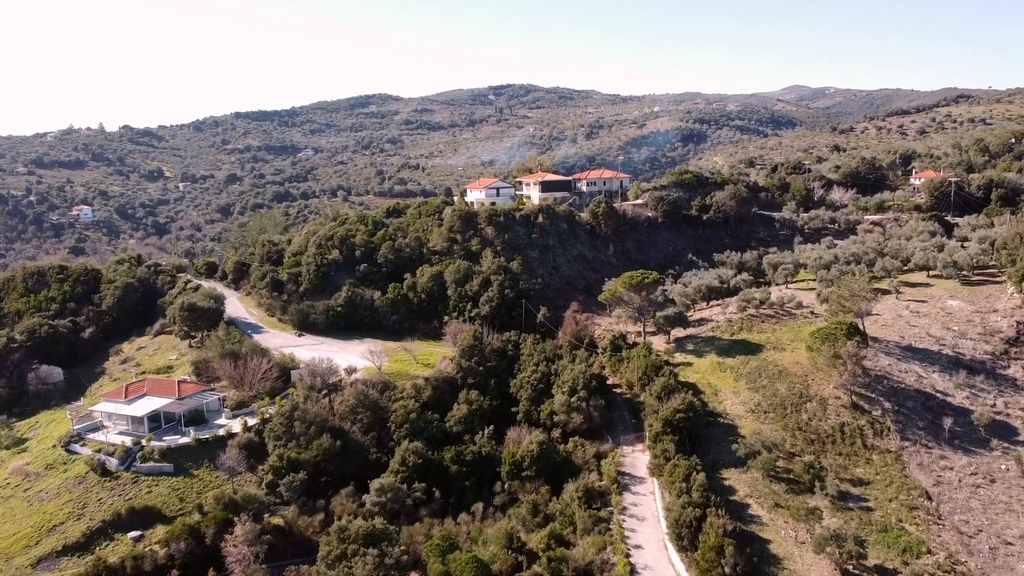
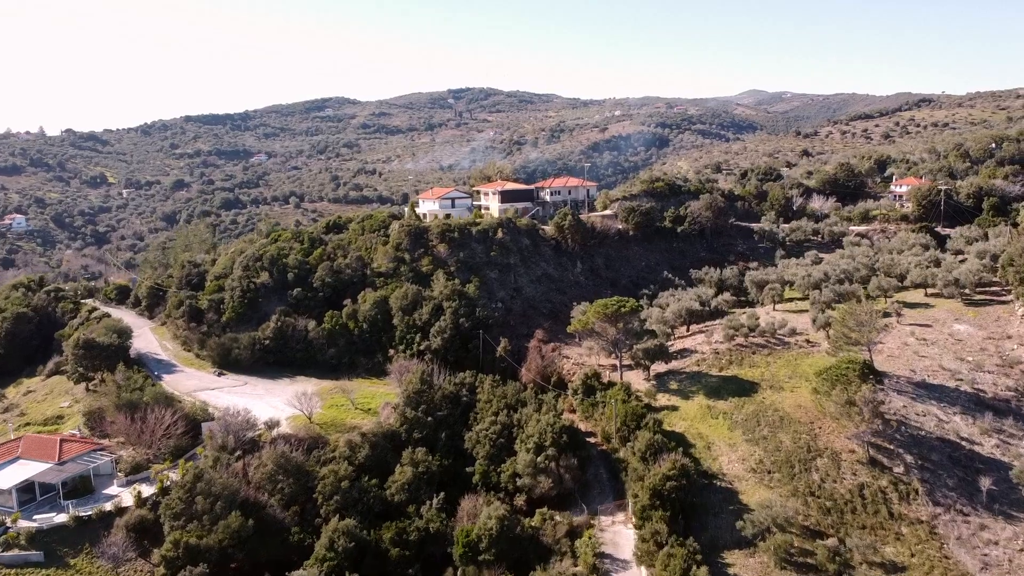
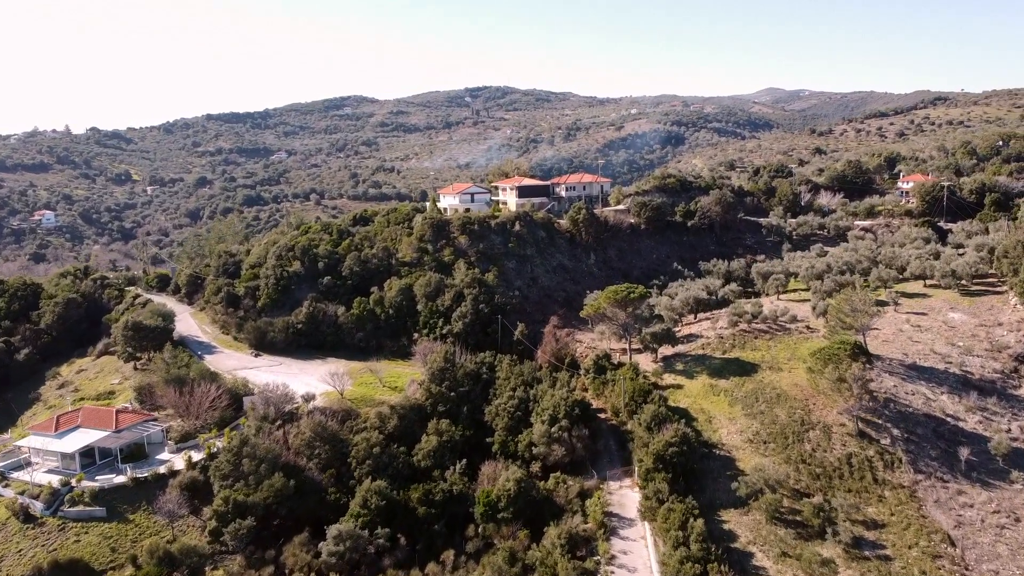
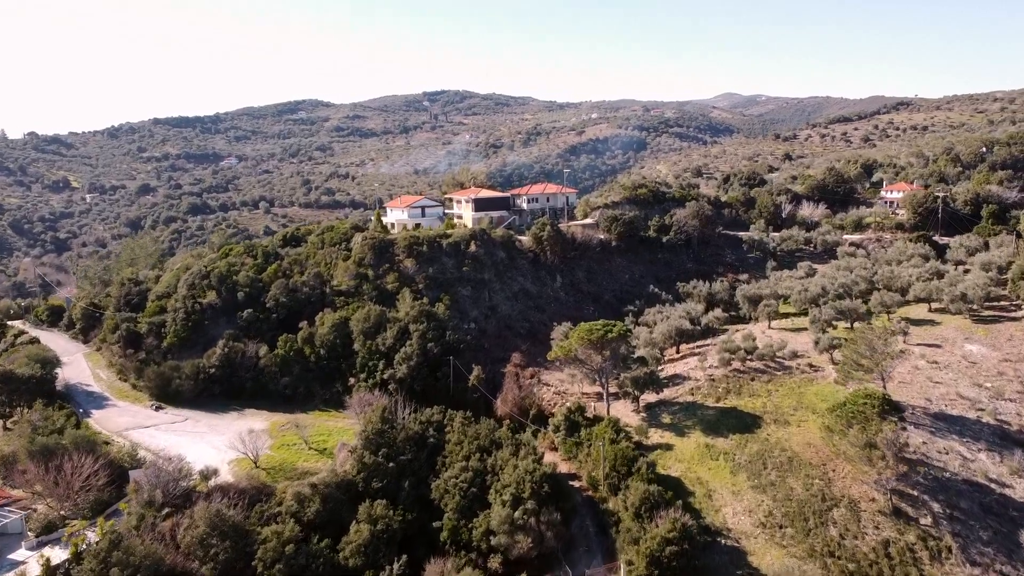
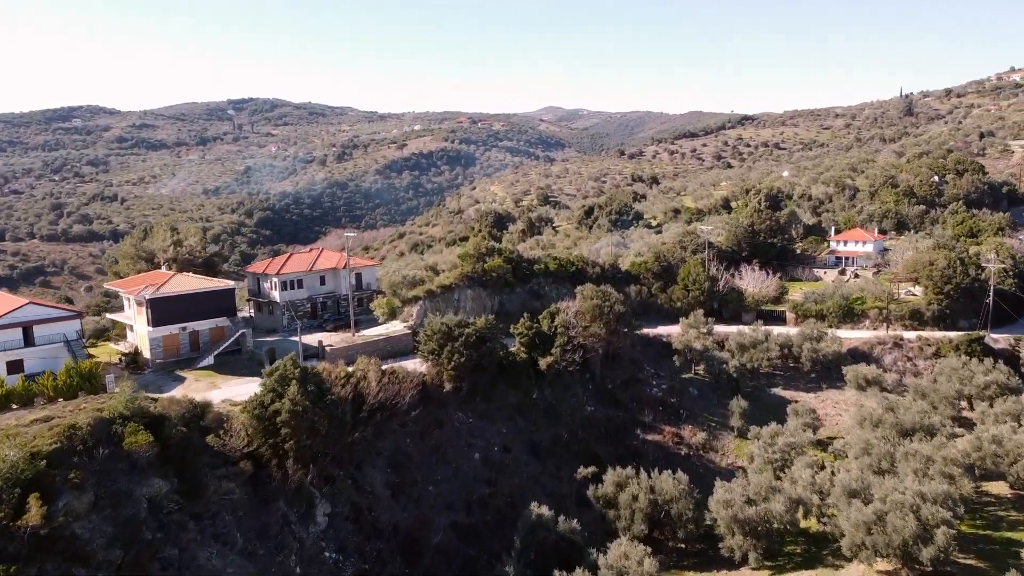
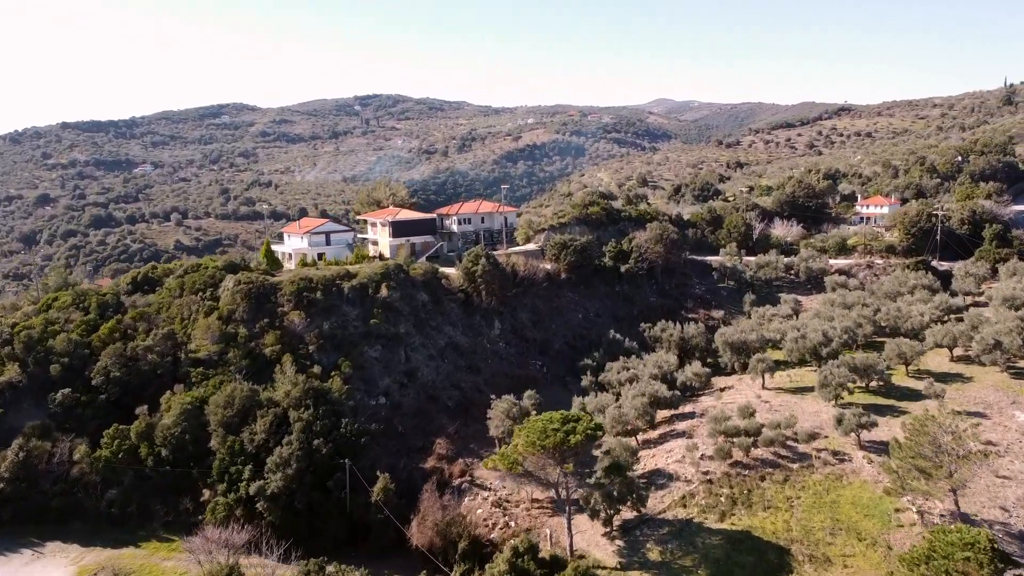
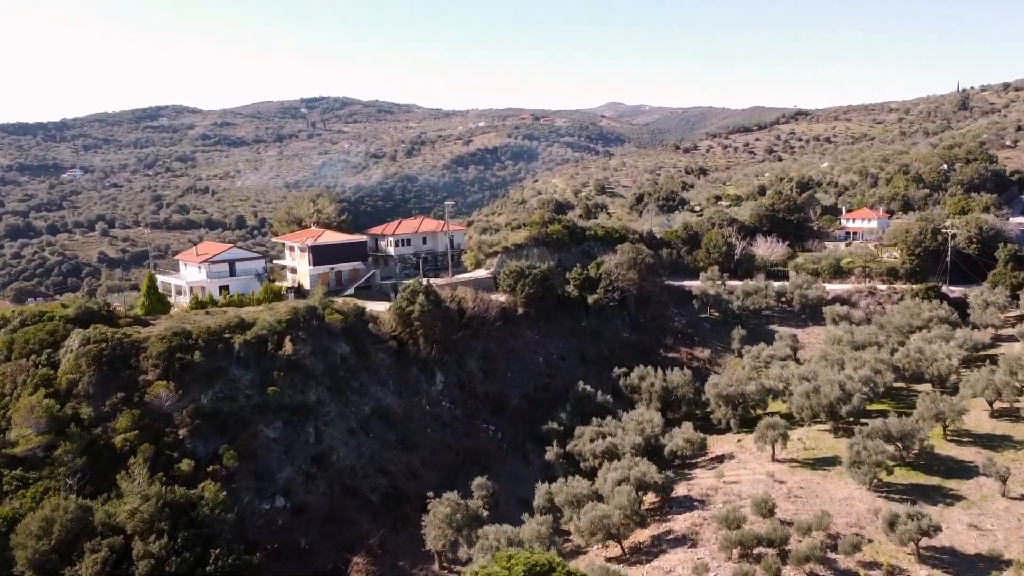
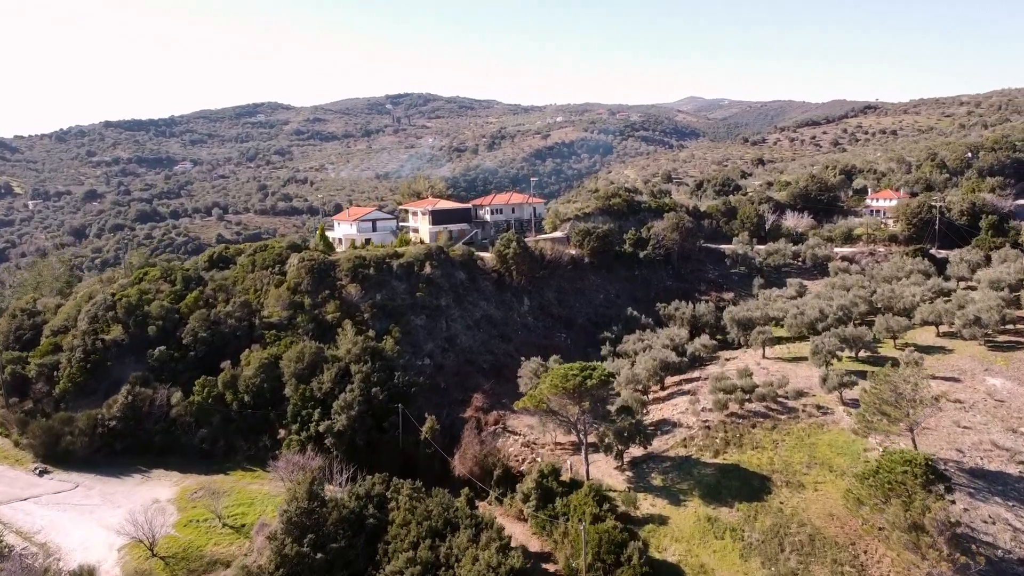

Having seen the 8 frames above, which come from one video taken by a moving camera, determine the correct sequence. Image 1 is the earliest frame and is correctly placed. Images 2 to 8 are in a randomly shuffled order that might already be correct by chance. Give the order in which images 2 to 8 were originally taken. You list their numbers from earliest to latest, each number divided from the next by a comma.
3, 2, 4, 8, 6, 7, 5
